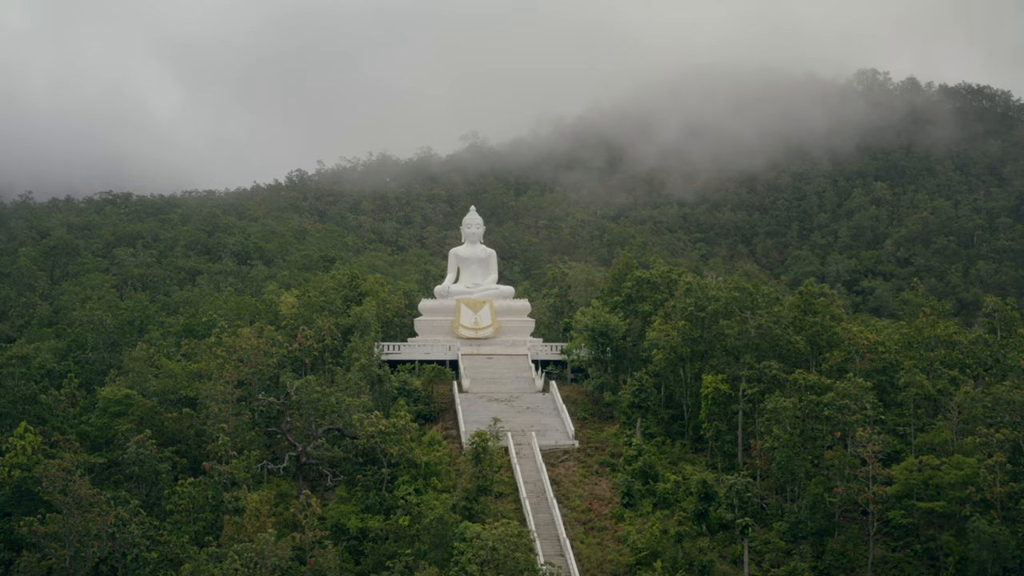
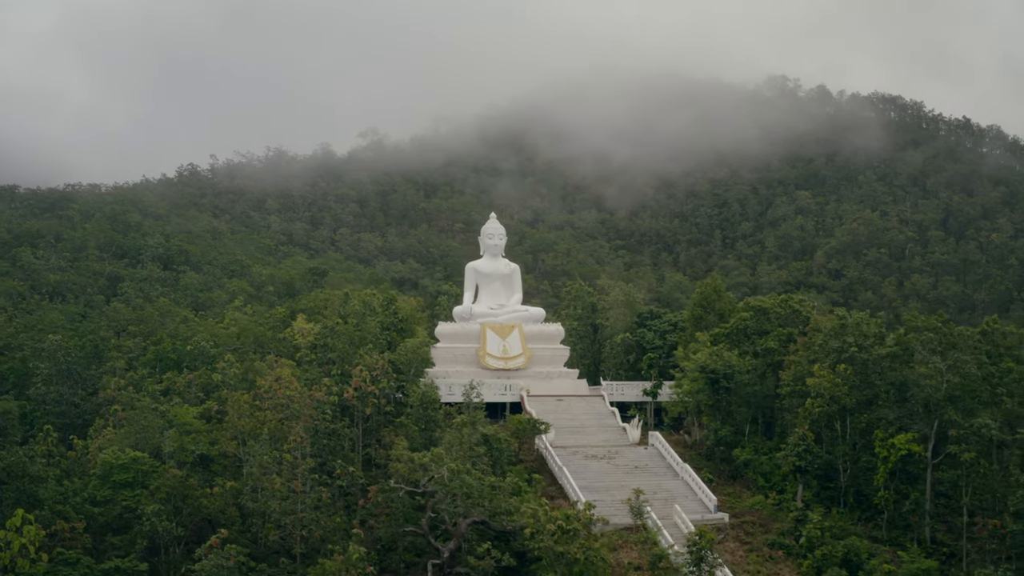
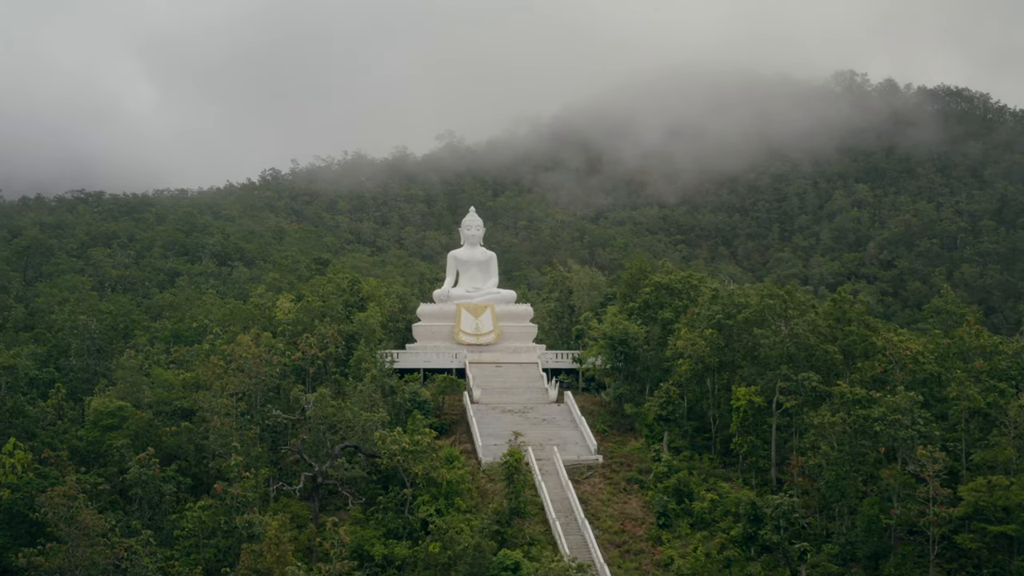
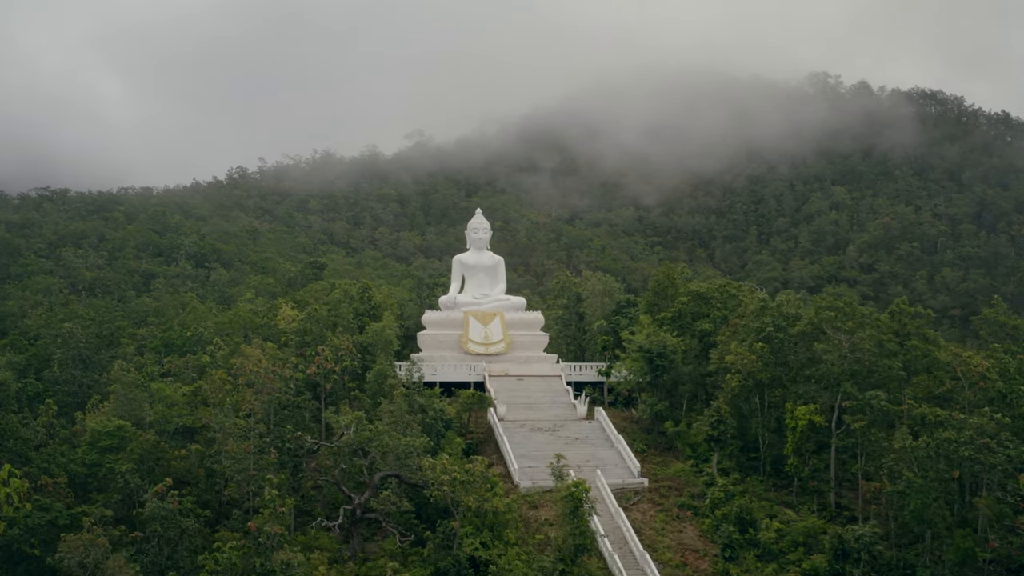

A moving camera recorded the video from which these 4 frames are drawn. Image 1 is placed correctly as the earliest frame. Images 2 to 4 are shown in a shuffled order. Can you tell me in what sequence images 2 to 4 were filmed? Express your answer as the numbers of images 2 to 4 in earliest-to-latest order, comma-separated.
3, 4, 2
